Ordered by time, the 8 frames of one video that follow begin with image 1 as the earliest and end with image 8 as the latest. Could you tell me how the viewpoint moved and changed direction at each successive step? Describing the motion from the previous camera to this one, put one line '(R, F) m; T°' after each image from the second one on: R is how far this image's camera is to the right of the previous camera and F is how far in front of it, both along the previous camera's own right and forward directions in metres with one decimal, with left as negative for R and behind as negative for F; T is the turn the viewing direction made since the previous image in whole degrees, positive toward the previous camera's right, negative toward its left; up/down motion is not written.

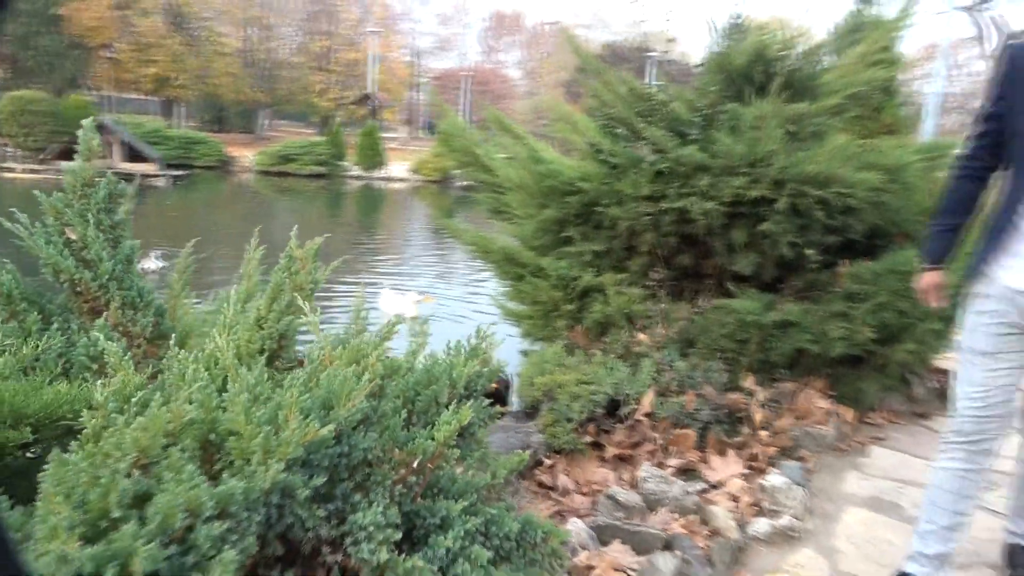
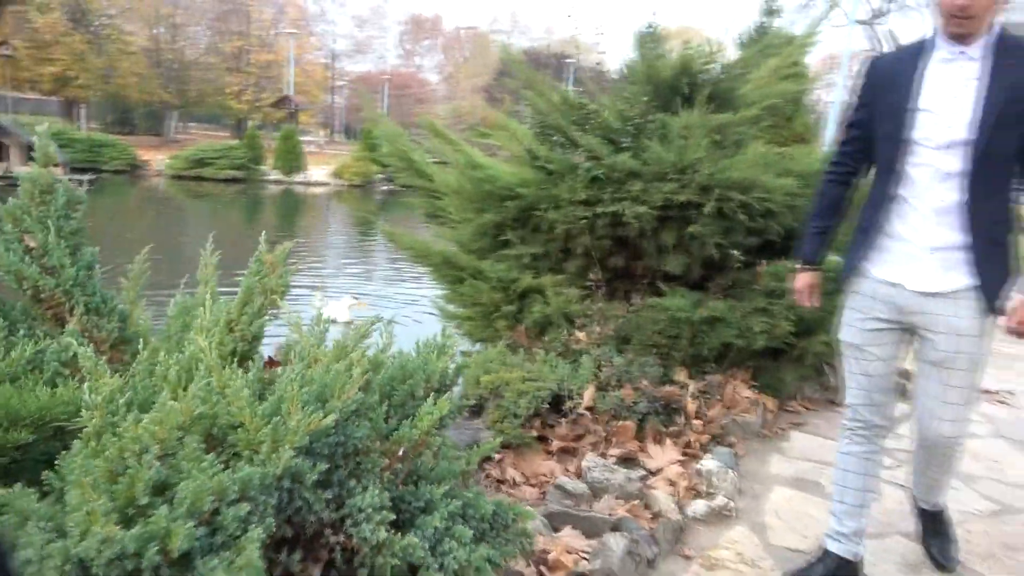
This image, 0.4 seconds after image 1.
(-0.1, -0.1) m; +6°
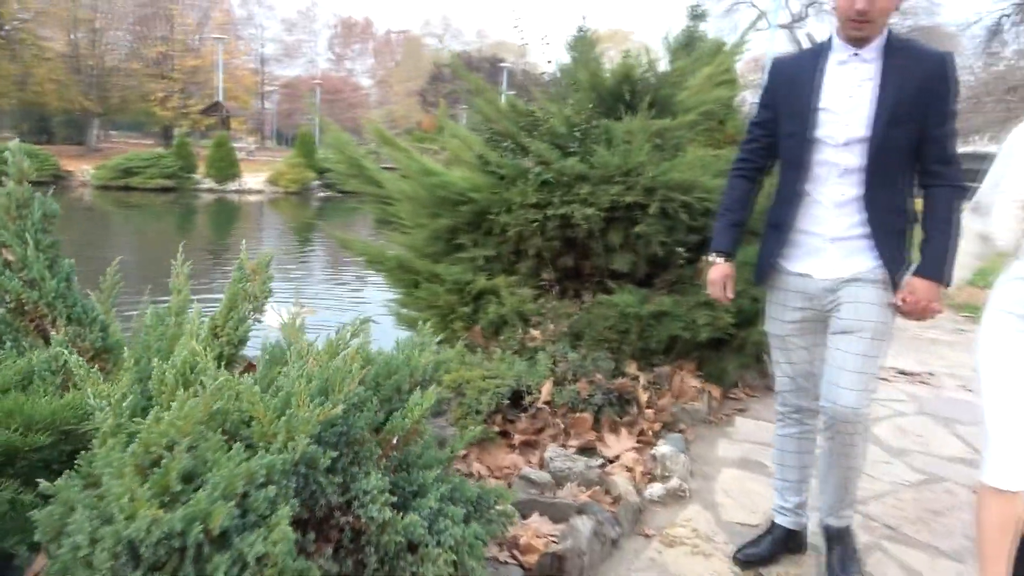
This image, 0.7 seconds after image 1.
(-0.1, -0.1) m; +5°
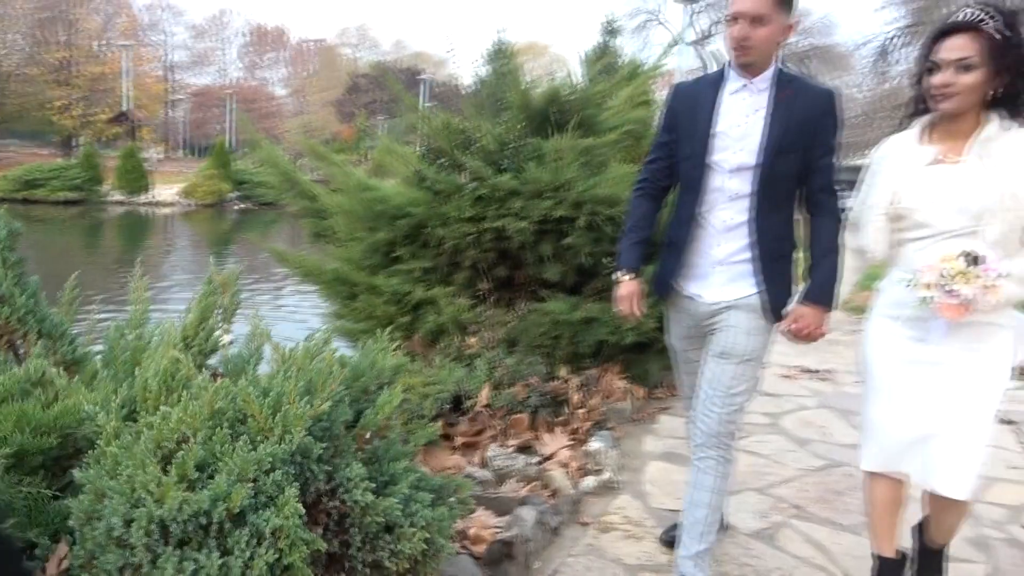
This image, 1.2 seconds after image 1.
(-0.1, -0.2) m; +6°
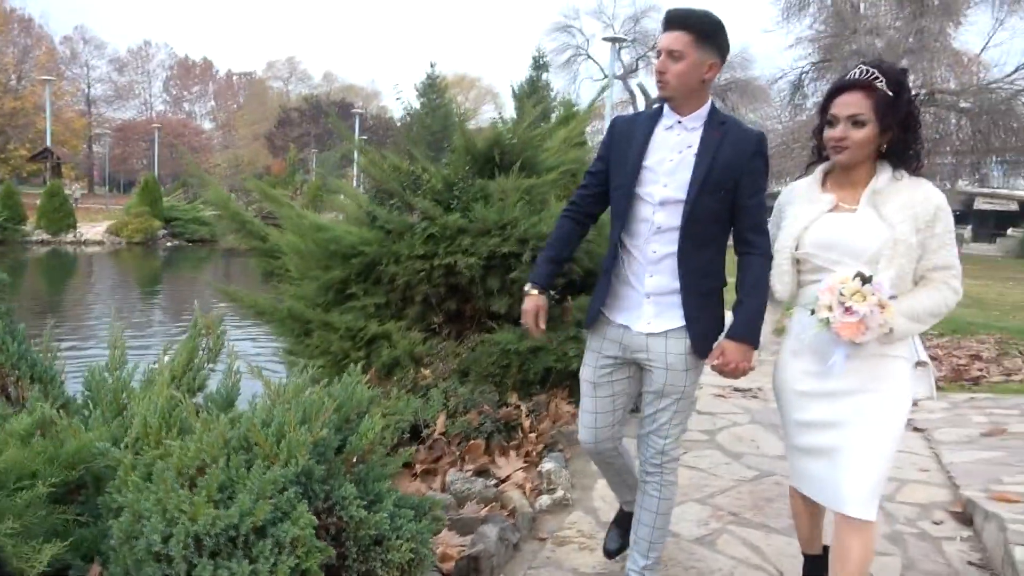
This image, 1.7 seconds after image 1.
(-0.1, -0.3) m; +5°
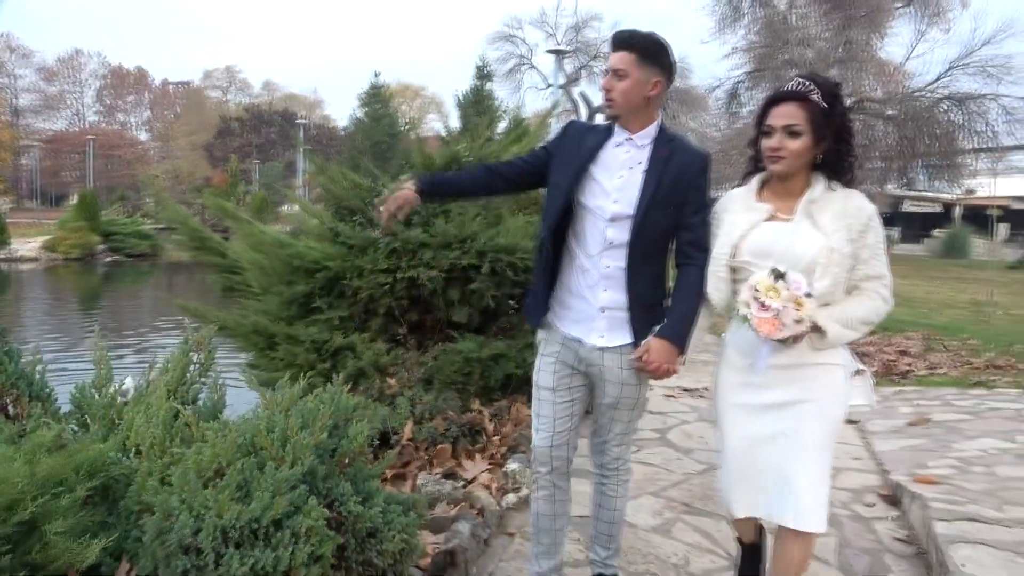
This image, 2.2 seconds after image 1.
(-0.1, -0.2) m; +4°
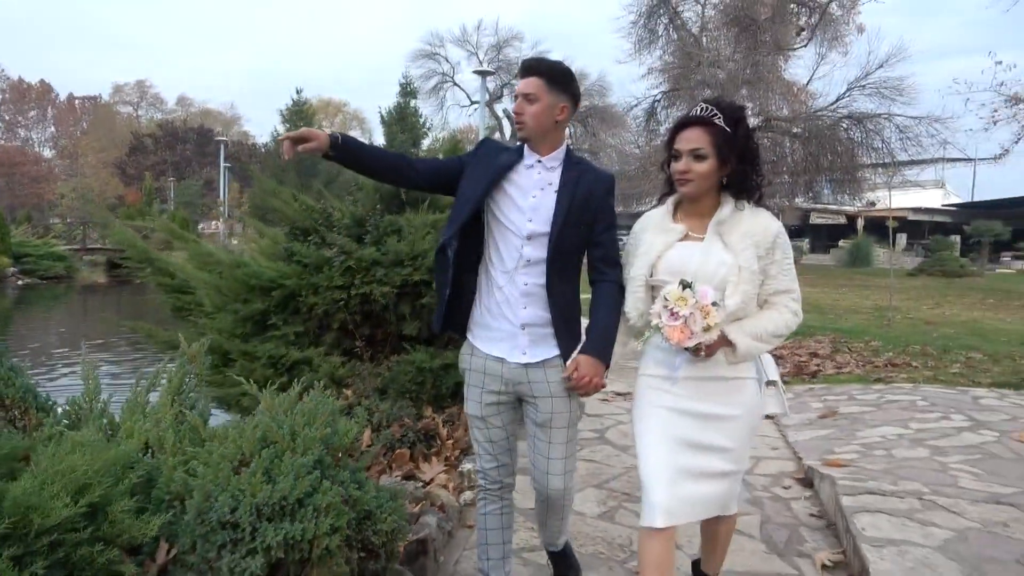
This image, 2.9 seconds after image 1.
(-0.2, -0.4) m; +6°
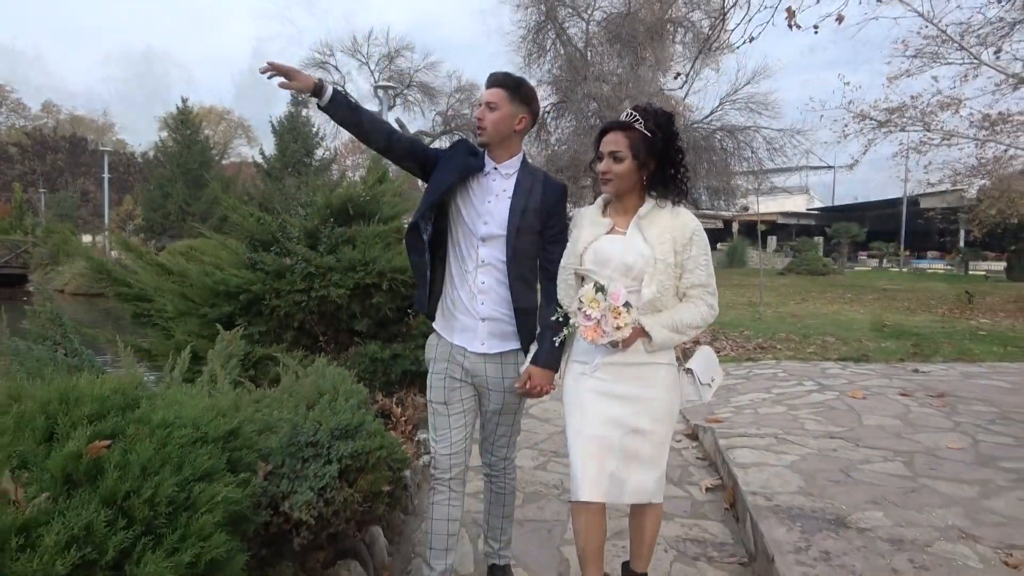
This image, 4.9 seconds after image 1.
(-0.4, -0.9) m; +8°
